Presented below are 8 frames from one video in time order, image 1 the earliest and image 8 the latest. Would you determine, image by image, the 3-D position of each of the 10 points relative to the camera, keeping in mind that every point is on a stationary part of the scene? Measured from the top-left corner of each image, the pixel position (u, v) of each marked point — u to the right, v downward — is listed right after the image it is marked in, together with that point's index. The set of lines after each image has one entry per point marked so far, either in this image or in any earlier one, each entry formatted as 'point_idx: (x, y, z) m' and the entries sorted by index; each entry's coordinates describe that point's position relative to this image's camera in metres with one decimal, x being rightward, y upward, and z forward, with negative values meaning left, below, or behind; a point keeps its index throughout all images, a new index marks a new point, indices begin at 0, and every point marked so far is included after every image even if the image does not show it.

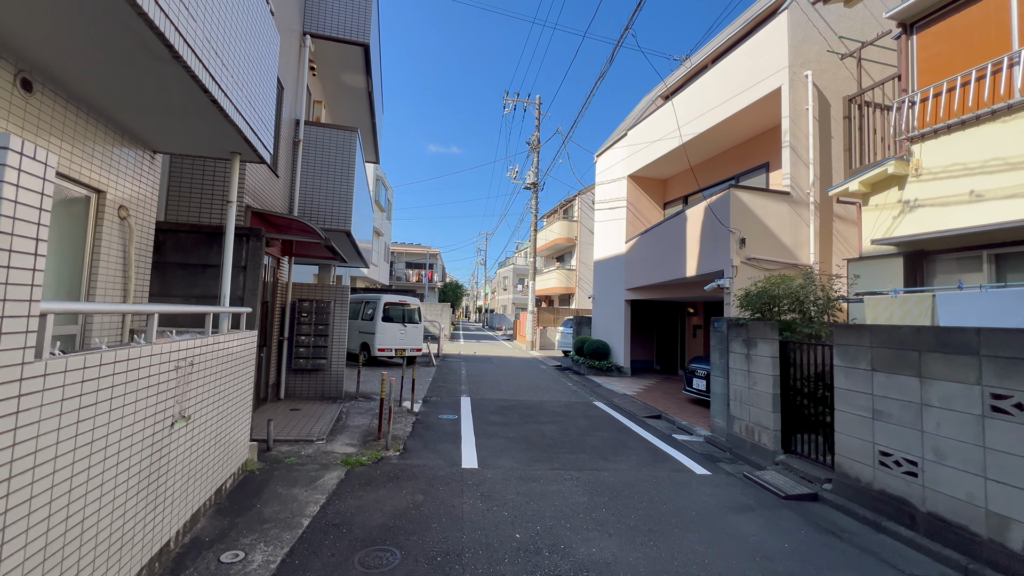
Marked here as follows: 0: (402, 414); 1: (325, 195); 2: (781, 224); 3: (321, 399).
0: (-1.7, -1.9, +6.8) m
1: (-3.1, +1.5, +7.4) m
2: (+4.3, +1.0, +7.2) m
3: (-3.0, -1.8, +7.1) m
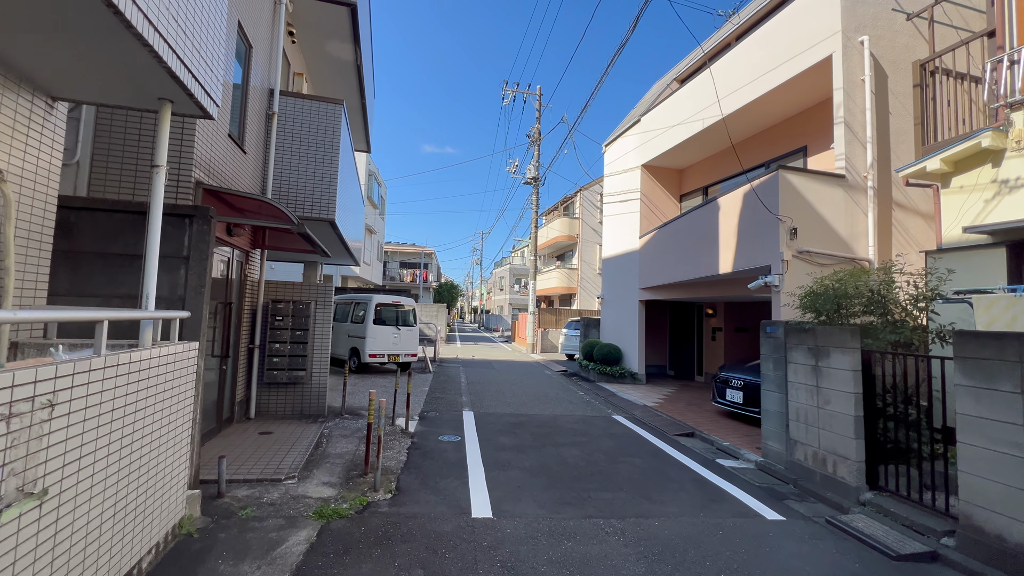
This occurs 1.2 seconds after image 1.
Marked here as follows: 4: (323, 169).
0: (-1.5, -1.9, +5.8) m
1: (-2.9, +1.5, +6.3) m
2: (+4.4, +1.0, +6.2) m
3: (-2.9, -1.7, +6.0) m
4: (-2.7, +1.7, +6.4) m
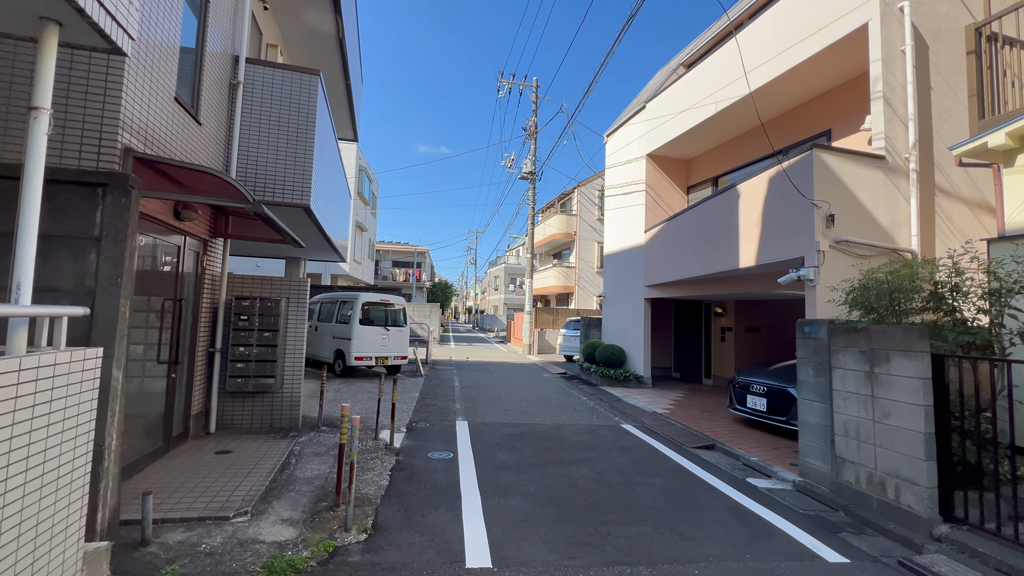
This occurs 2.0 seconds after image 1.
0: (-1.5, -1.8, +5.0) m
1: (-2.9, +1.6, +5.6) m
2: (+4.4, +1.1, +5.5) m
3: (-2.9, -1.7, +5.3) m
4: (-2.7, +1.7, +5.6) m
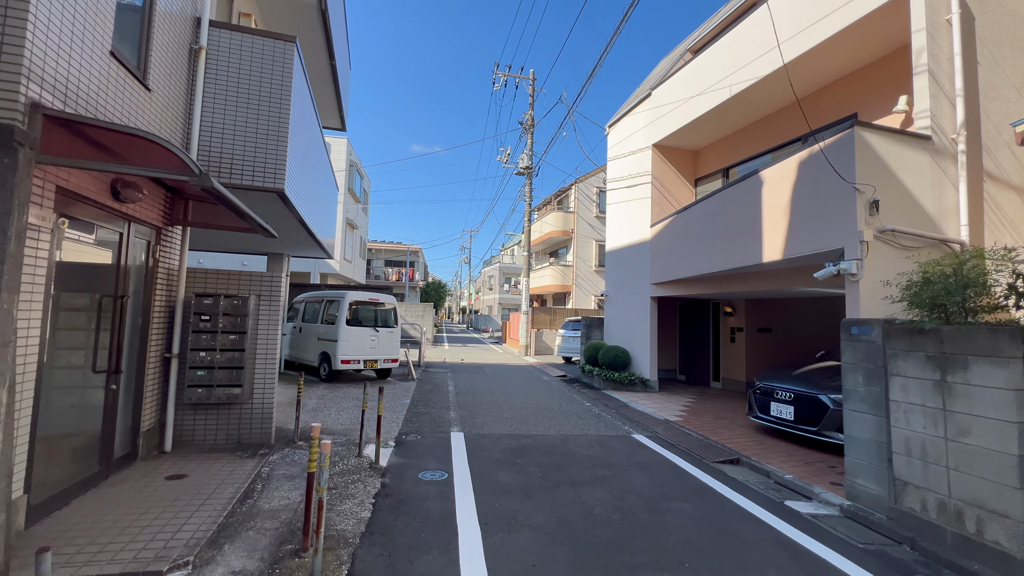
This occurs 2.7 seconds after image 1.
0: (-1.5, -1.8, +4.3) m
1: (-2.9, +1.6, +4.9) m
2: (+4.5, +1.1, +4.9) m
3: (-2.8, -1.6, +4.6) m
4: (-2.7, +1.8, +4.9) m
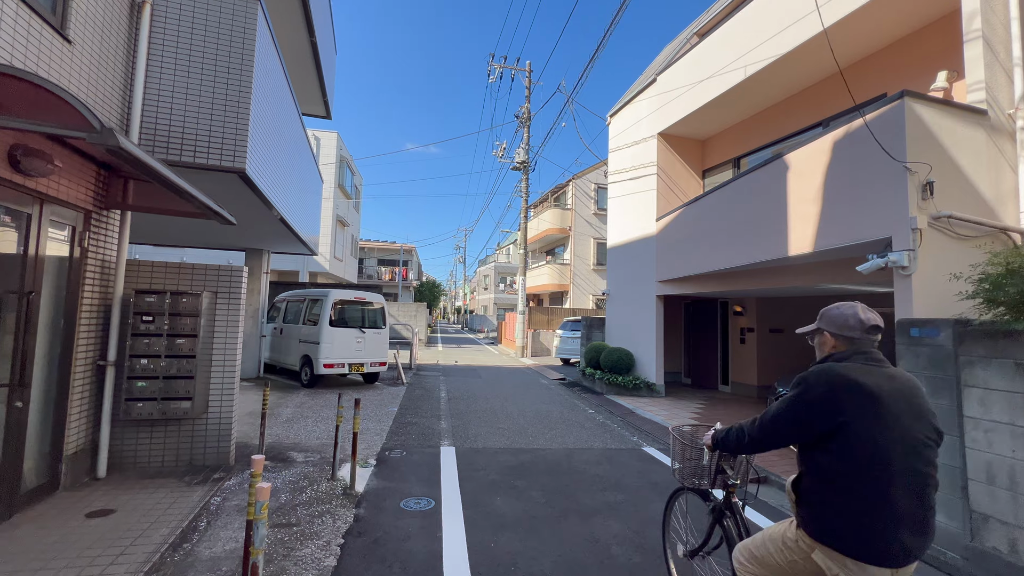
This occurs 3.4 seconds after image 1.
0: (-1.5, -1.7, +3.7) m
1: (-2.9, +1.7, +4.2) m
2: (+4.4, +1.2, +4.3) m
3: (-2.8, -1.6, +3.9) m
4: (-2.7, +1.8, +4.2) m
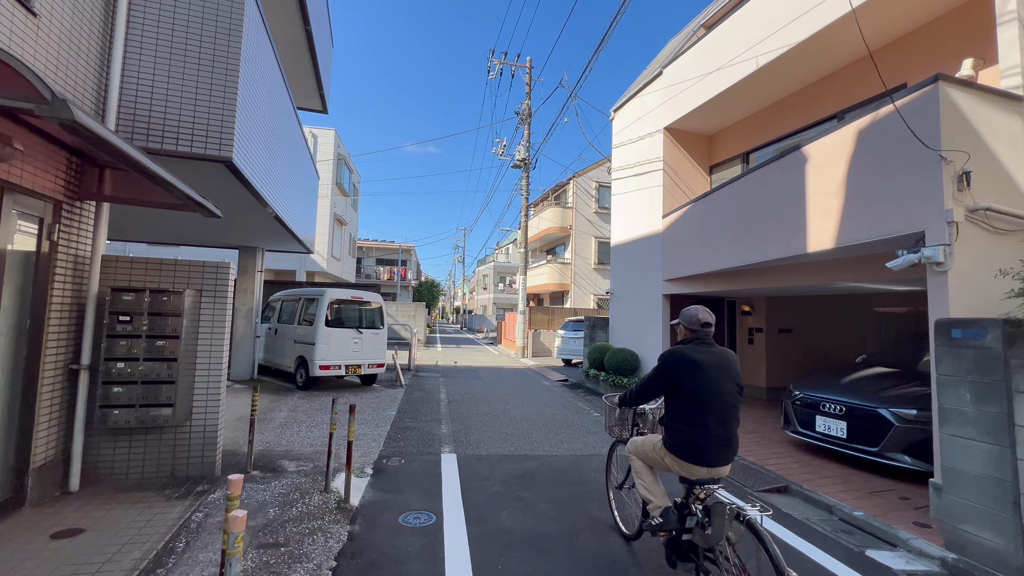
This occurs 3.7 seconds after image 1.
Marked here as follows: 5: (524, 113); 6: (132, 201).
0: (-1.4, -1.7, +3.4) m
1: (-2.9, +1.7, +3.9) m
2: (+4.5, +1.2, +4.1) m
3: (-2.8, -1.6, +3.6) m
4: (-2.6, +1.8, +4.0) m
5: (+0.5, +7.0, +18.0) m
6: (-3.1, +0.7, +3.7) m
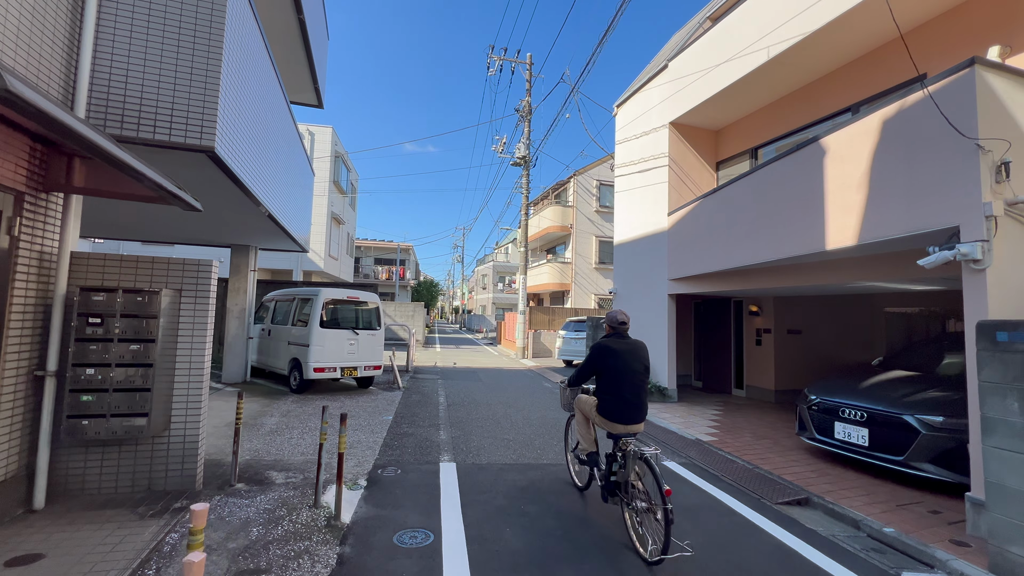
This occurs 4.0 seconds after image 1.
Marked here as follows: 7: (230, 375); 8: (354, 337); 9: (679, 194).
0: (-1.4, -1.7, +3.1) m
1: (-2.8, +1.7, +3.6) m
2: (+4.5, +1.2, +3.8) m
3: (-2.8, -1.6, +3.3) m
4: (-2.6, +1.8, +3.7) m
5: (+0.5, +7.0, +17.7) m
6: (-3.0, +0.7, +3.4) m
7: (-5.6, -1.7, +9.0) m
8: (-3.0, -0.9, +8.7) m
9: (+3.4, +1.9, +9.1) m
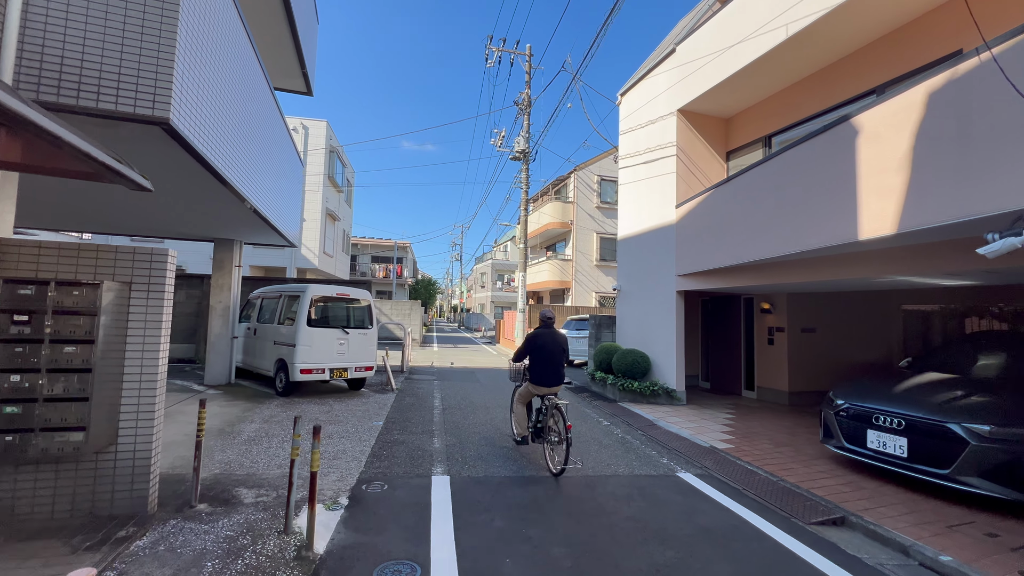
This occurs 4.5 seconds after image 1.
0: (-1.4, -1.7, +2.6) m
1: (-2.8, +1.8, +3.1) m
2: (+4.5, +1.3, +3.3) m
3: (-2.8, -1.5, +2.8) m
4: (-2.6, +1.9, +3.2) m
5: (+0.4, +7.1, +17.3) m
6: (-3.0, +0.8, +2.9) m
7: (-5.6, -1.7, +8.5) m
8: (-3.1, -0.9, +8.2) m
9: (+3.3, +2.0, +8.7) m
